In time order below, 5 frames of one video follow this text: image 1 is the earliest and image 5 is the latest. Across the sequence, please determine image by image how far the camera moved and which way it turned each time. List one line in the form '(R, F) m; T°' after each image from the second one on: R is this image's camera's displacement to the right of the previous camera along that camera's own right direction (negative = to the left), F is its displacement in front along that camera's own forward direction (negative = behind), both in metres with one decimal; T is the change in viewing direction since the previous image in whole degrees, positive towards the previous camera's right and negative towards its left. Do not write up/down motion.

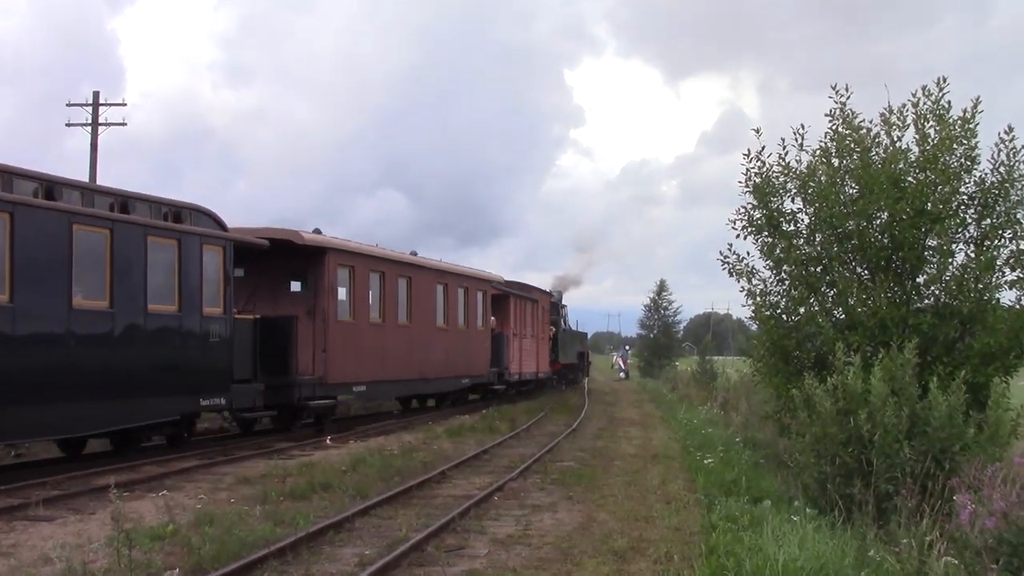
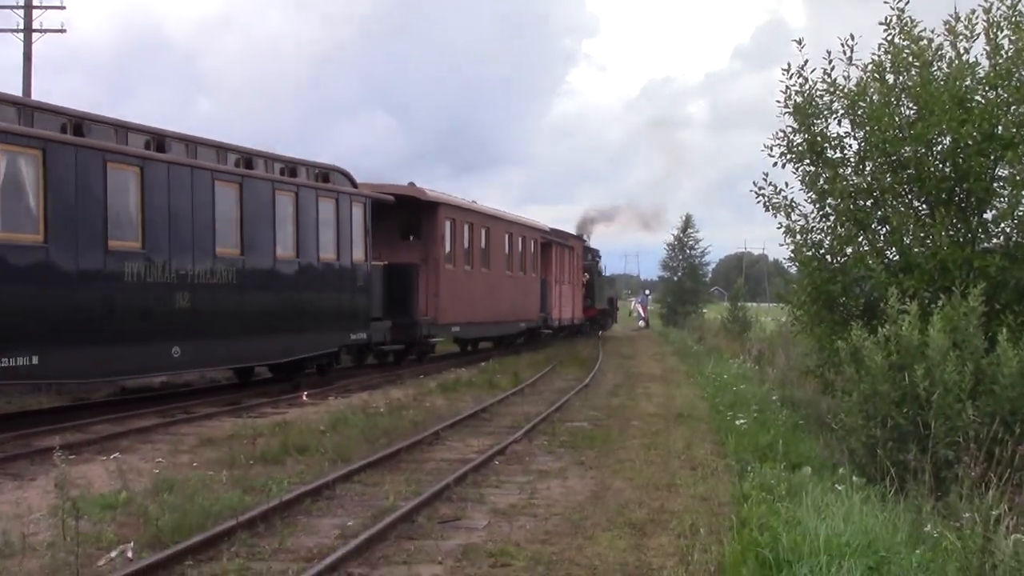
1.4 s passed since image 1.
(+0.2, +1.6) m; -1°
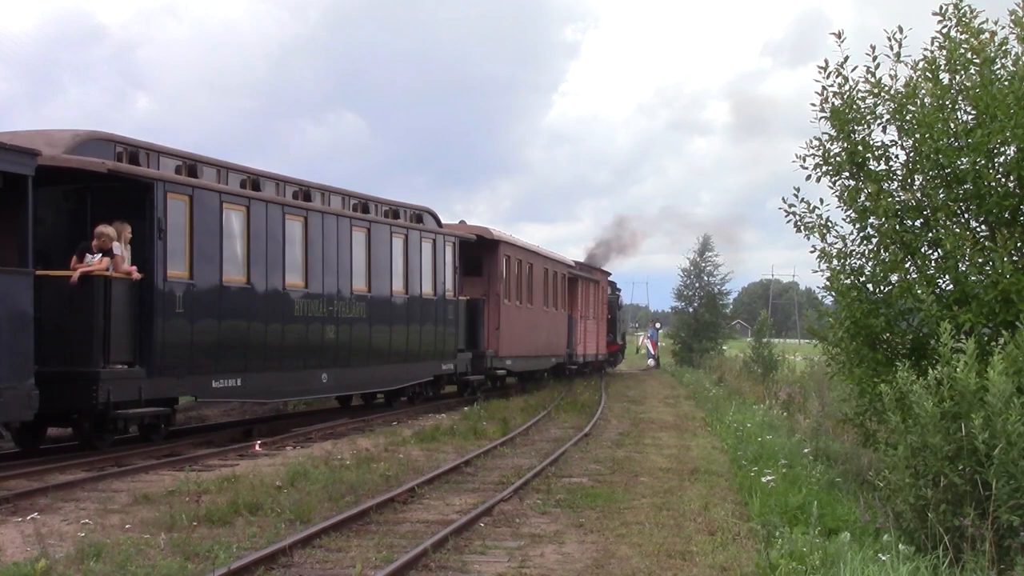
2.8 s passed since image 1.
(+0.2, +1.5) m; -1°
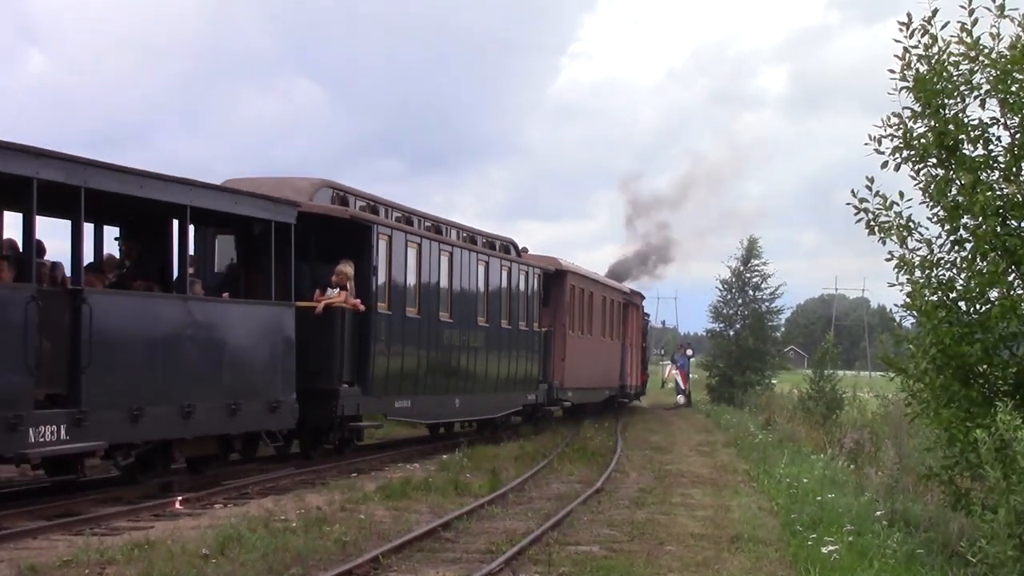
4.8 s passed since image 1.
(+0.2, +2.0) m; -1°
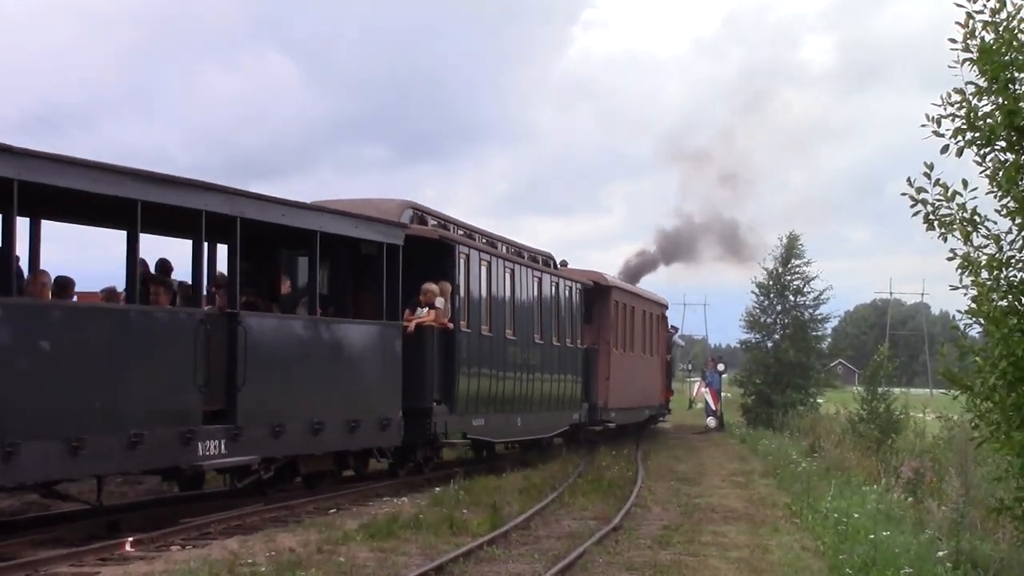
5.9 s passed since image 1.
(+0.1, +1.0) m; -1°
